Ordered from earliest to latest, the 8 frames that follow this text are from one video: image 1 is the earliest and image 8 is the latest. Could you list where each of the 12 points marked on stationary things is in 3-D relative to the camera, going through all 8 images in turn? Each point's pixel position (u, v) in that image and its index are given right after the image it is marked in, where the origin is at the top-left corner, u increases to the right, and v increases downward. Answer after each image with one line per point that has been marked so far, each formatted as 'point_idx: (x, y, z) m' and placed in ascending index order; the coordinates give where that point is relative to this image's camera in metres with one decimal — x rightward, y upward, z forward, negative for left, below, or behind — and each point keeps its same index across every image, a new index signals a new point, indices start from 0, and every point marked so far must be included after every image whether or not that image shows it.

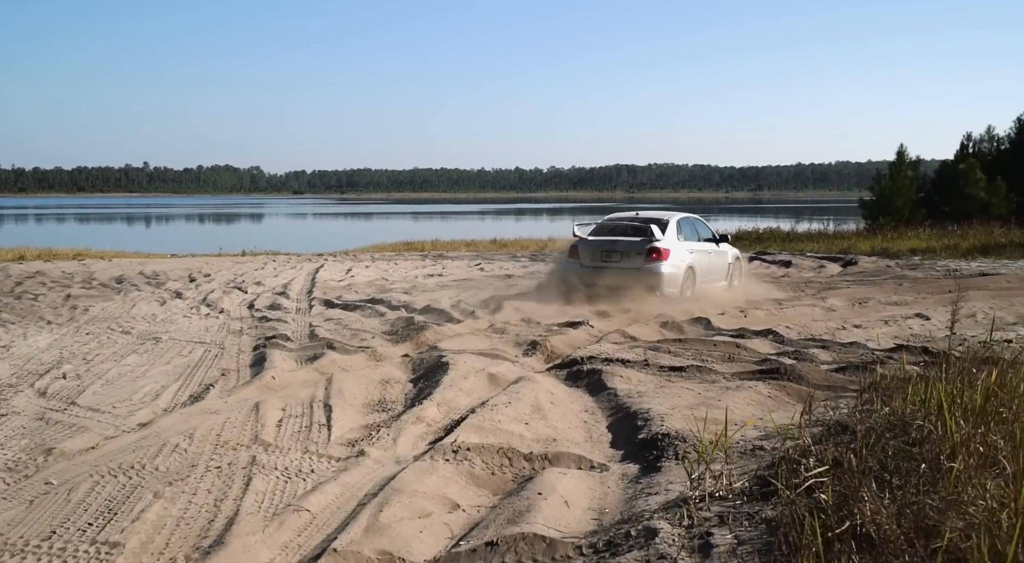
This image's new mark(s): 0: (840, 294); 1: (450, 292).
0: (+5.9, -0.2, +15.8) m
1: (-1.2, -0.2, +16.6) m
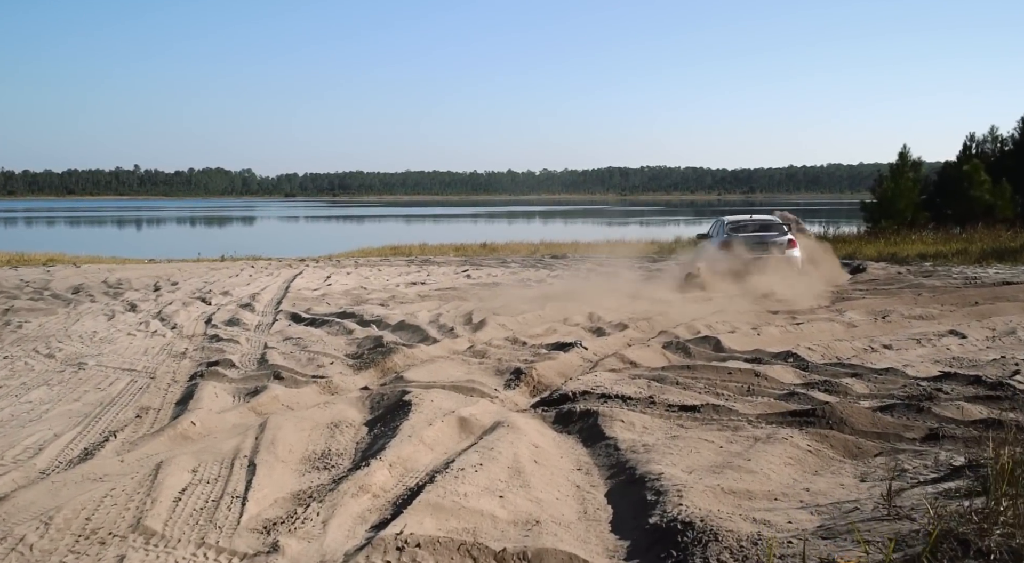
0: (+5.7, -0.4, +14.5) m
1: (-1.4, -0.4, +15.1) m
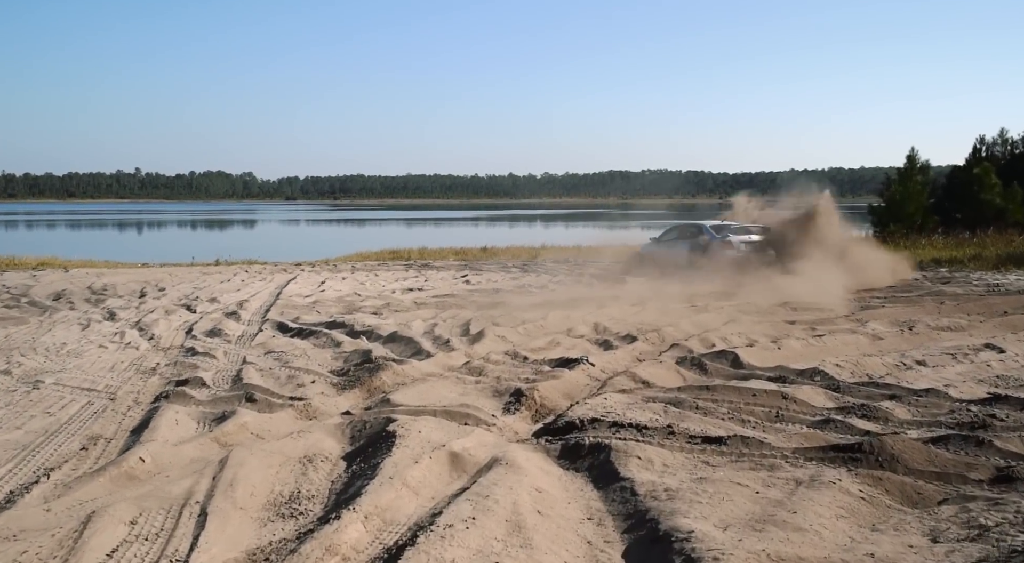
0: (+5.7, -0.5, +13.6) m
1: (-1.4, -0.5, +14.3) m
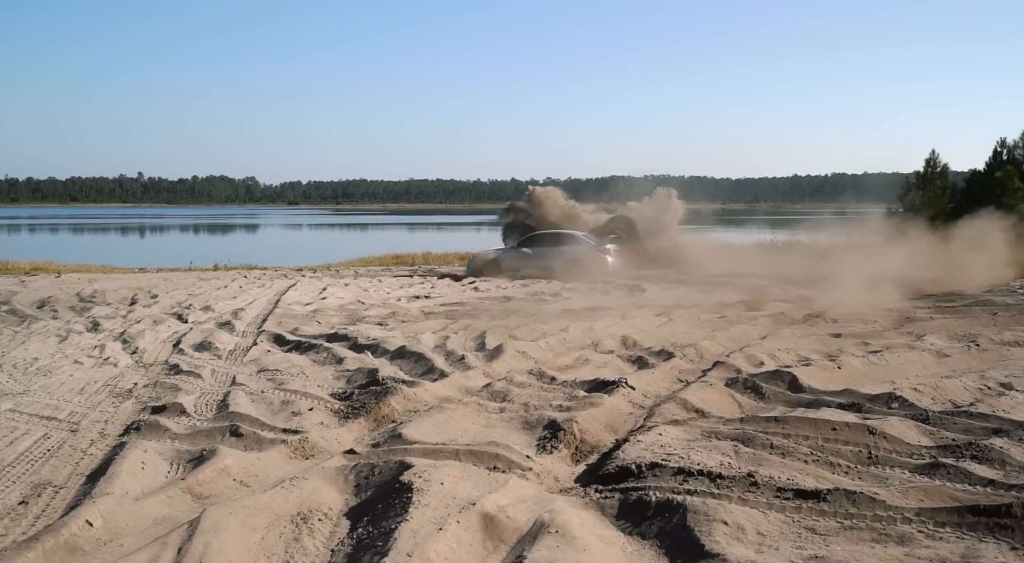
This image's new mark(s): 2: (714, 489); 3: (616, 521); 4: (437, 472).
0: (+6.0, -0.7, +12.4) m
1: (-1.1, -0.6, +13.1) m
2: (+1.1, -1.1, +4.8) m
3: (+0.5, -1.2, +4.5) m
4: (-0.4, -1.1, +4.9) m
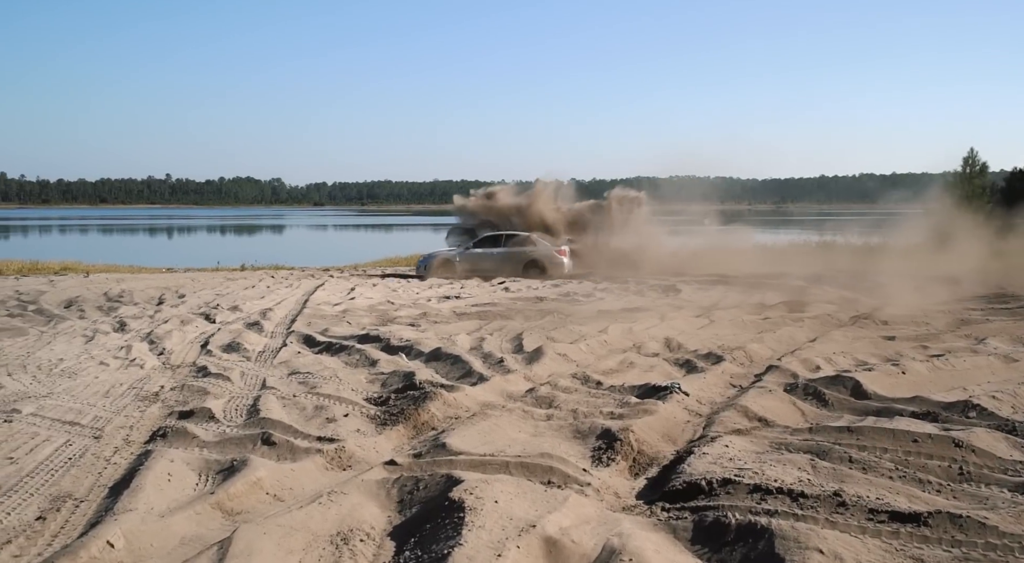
0: (+6.5, -0.7, +11.8) m
1: (-0.6, -0.6, +12.7) m
2: (+1.4, -1.1, +4.3) m
3: (+0.8, -1.2, +4.0) m
4: (-0.1, -1.1, +4.5) m
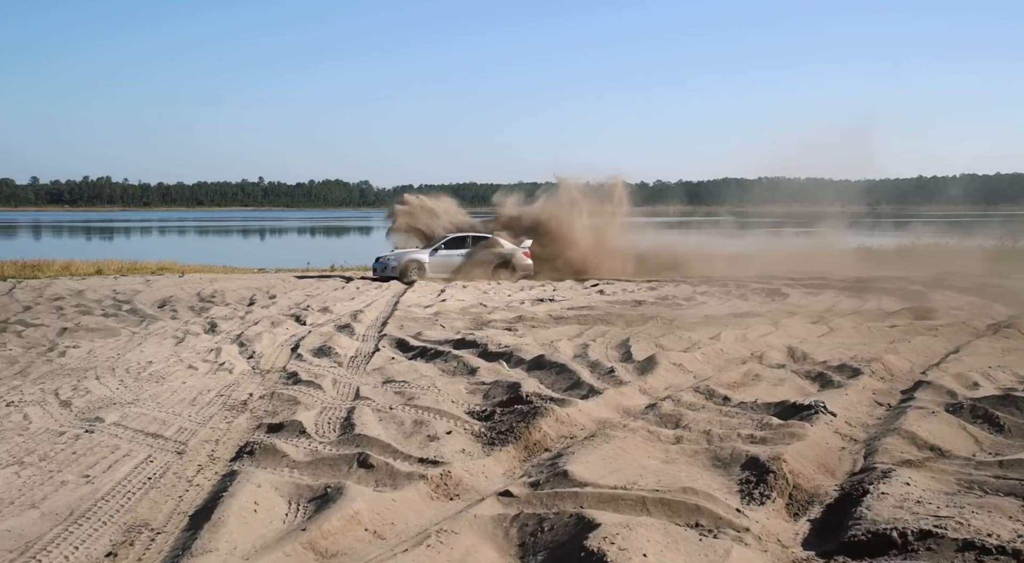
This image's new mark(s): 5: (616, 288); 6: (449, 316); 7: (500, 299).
0: (+7.8, -0.7, +10.4) m
1: (+0.8, -0.7, +11.9) m
2: (+2.0, -1.1, +3.4) m
3: (+1.4, -1.2, +3.1) m
4: (+0.5, -1.1, +3.7) m
5: (+2.4, -0.1, +19.8) m
6: (-1.0, -0.6, +14.1) m
7: (-0.3, -0.3, +17.4) m
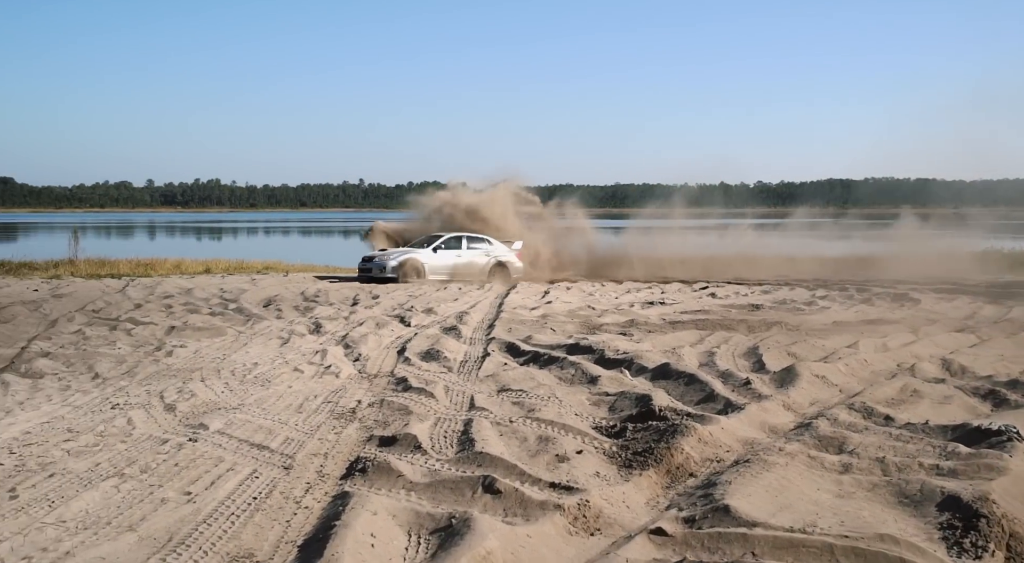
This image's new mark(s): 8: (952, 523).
0: (+9.0, -0.8, +8.8) m
1: (+2.3, -0.7, +11.1) m
2: (+2.6, -1.2, +2.5) m
3: (+1.9, -1.2, +2.3) m
4: (+1.1, -1.1, +2.9) m
5: (+4.7, -0.2, +18.8) m
6: (+0.7, -0.6, +13.5) m
7: (+1.8, -0.4, +16.7) m
8: (+2.0, -1.1, +4.0) m
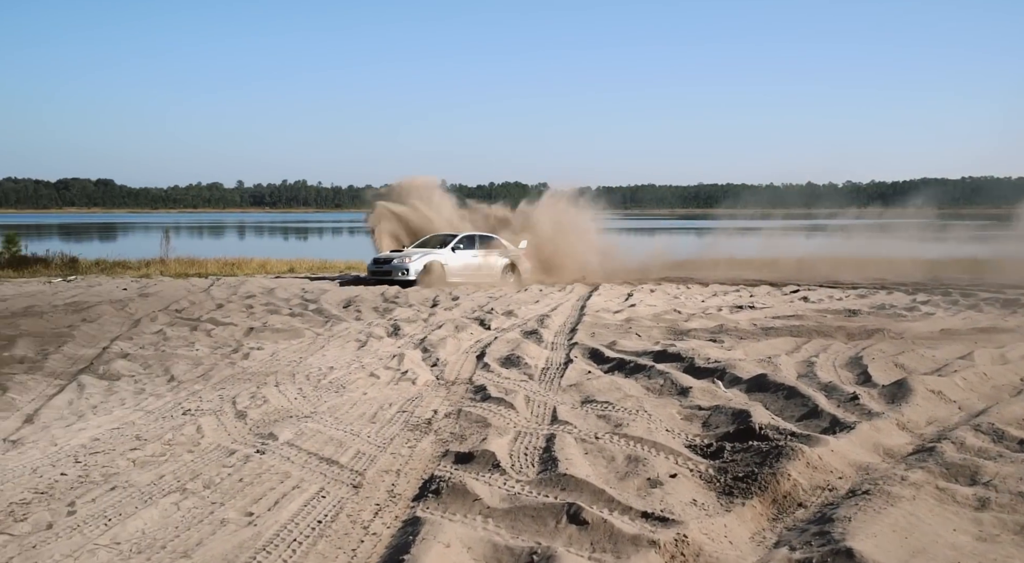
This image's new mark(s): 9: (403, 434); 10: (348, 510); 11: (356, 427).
0: (+9.8, -0.9, +7.5) m
1: (+3.3, -0.7, +10.4) m
2: (+2.8, -1.2, +1.8) m
3: (+2.1, -1.3, +1.7) m
4: (+1.4, -1.1, +2.4) m
5: (+6.4, -0.3, +17.9) m
6: (+1.9, -0.6, +12.9) m
7: (+3.3, -0.4, +16.0) m
8: (+2.4, -1.1, +3.4) m
9: (-0.7, -1.0, +5.8) m
10: (-0.8, -1.1, +4.2) m
11: (-1.1, -1.0, +6.0) m
